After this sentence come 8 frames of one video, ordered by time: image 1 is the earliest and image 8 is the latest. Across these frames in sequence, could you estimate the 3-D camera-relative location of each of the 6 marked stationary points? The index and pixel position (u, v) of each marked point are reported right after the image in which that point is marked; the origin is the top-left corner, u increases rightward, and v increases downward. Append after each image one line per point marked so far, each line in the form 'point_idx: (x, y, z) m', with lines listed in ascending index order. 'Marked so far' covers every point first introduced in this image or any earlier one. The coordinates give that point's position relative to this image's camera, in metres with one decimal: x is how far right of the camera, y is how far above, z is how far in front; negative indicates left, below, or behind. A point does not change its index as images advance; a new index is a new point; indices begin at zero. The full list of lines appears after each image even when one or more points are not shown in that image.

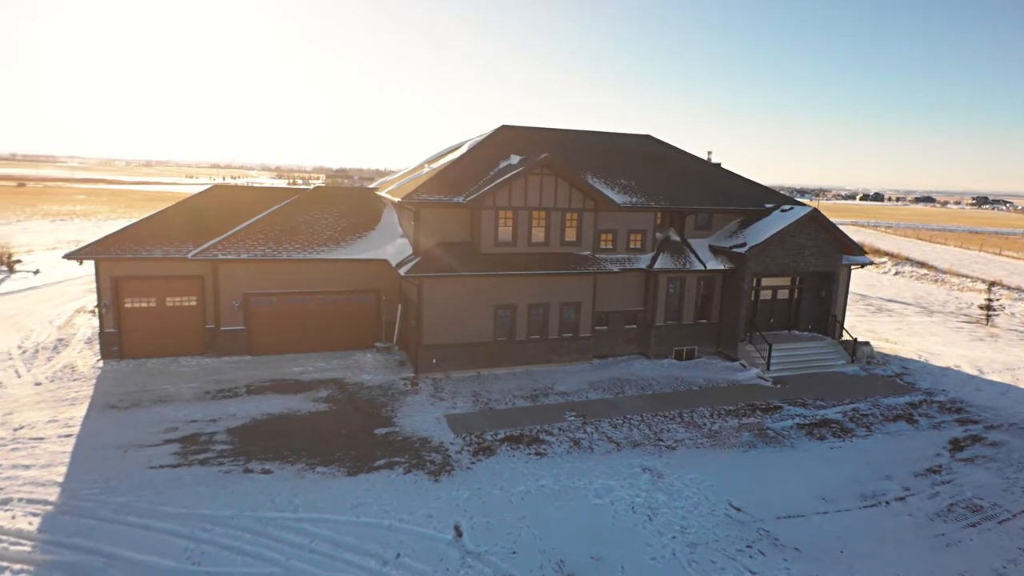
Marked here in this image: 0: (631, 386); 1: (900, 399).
0: (+3.8, -3.2, +18.3) m
1: (+12.4, -3.6, +18.1) m
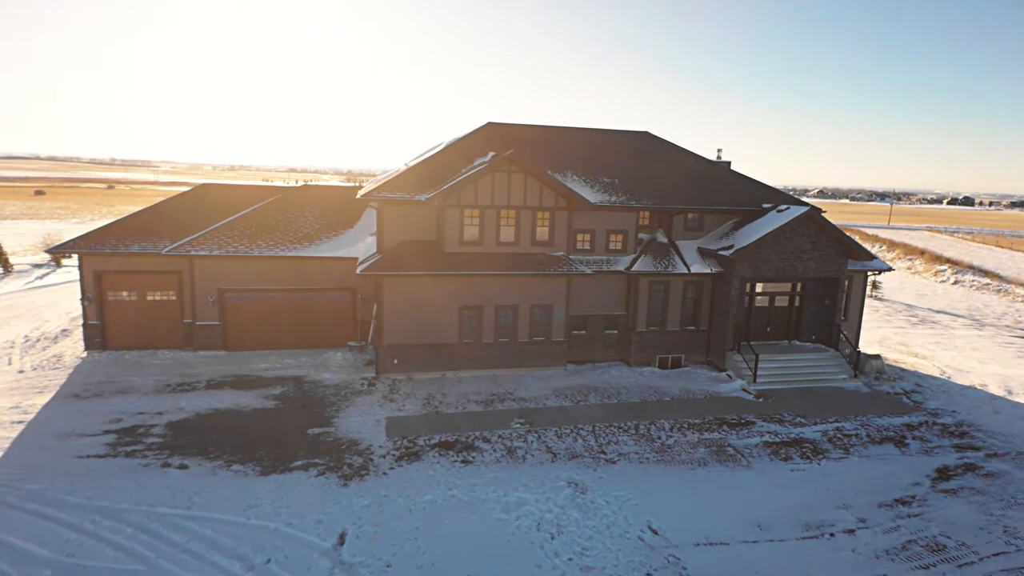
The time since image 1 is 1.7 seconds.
0: (+2.6, -3.3, +17.4) m
1: (+11.1, -3.8, +16.3) m
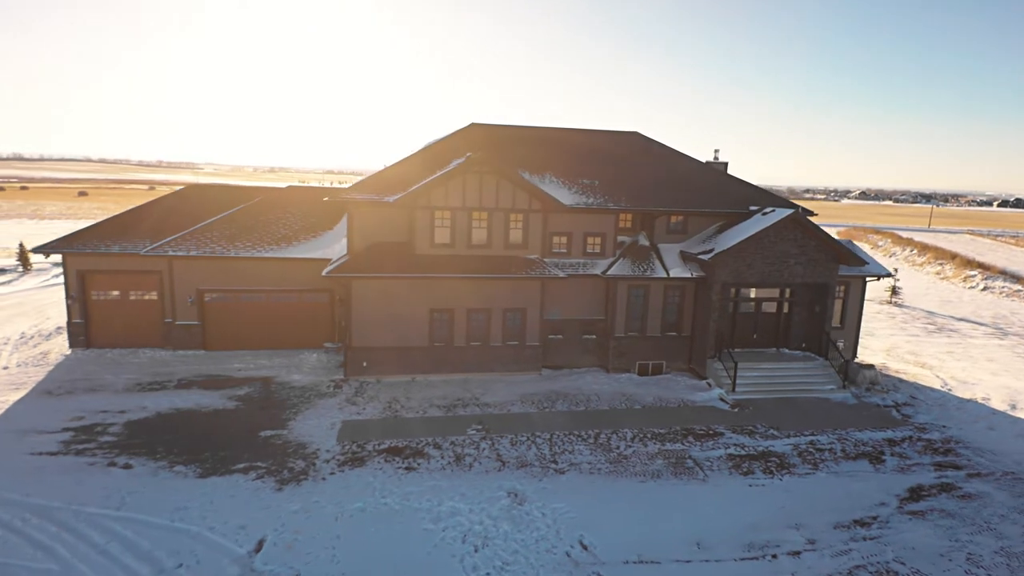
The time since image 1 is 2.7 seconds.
0: (+1.6, -3.4, +17.0) m
1: (+10.0, -4.0, +15.5) m
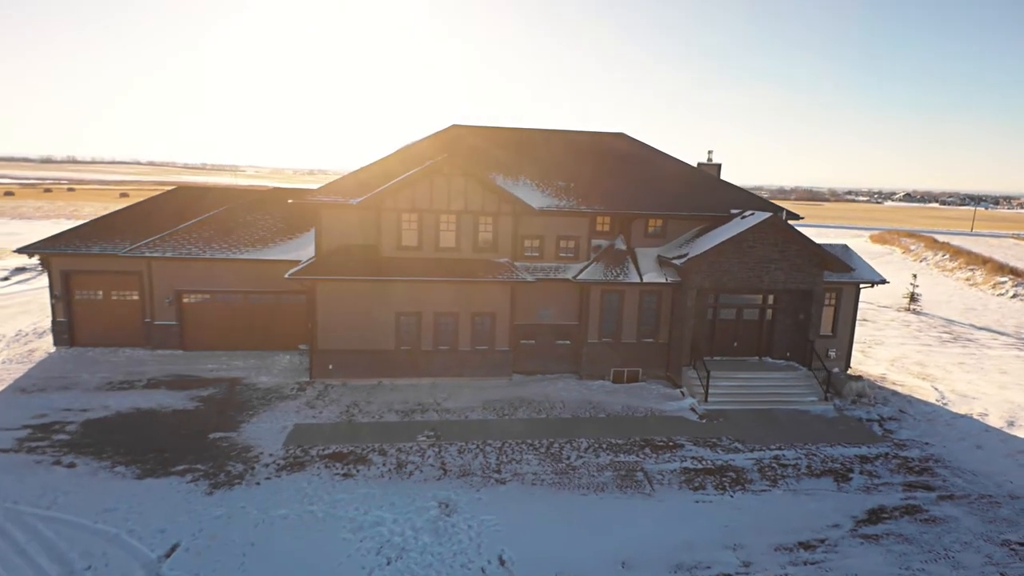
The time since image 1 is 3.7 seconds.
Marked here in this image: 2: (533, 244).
0: (+0.5, -3.5, +16.6) m
1: (+8.8, -4.2, +14.7) m
2: (+0.7, +1.5, +19.1) m
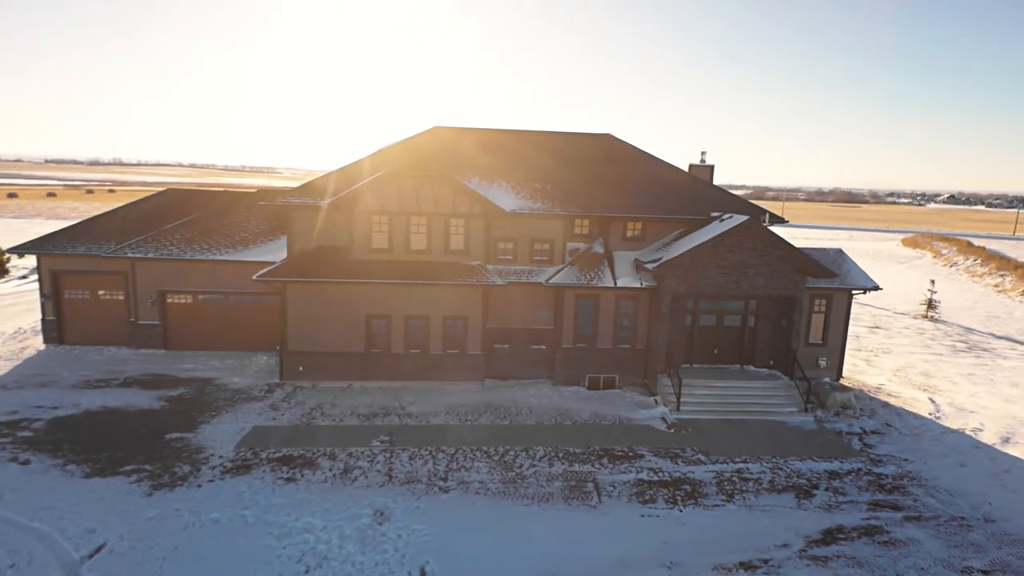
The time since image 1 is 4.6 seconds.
0: (-0.5, -3.6, +16.3) m
1: (+7.7, -4.4, +14.0) m
2: (-0.2, +1.4, +18.9) m
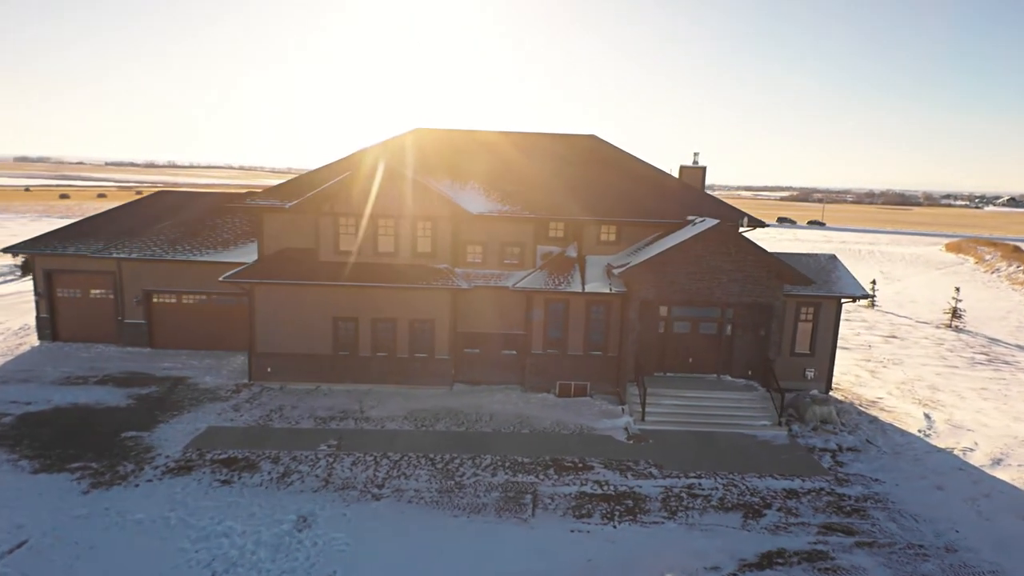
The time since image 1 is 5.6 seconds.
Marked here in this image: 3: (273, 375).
0: (-1.7, -3.7, +16.1) m
1: (+6.3, -4.6, +13.3) m
2: (-1.1, +1.2, +18.6) m
3: (-7.6, -2.8, +18.0) m
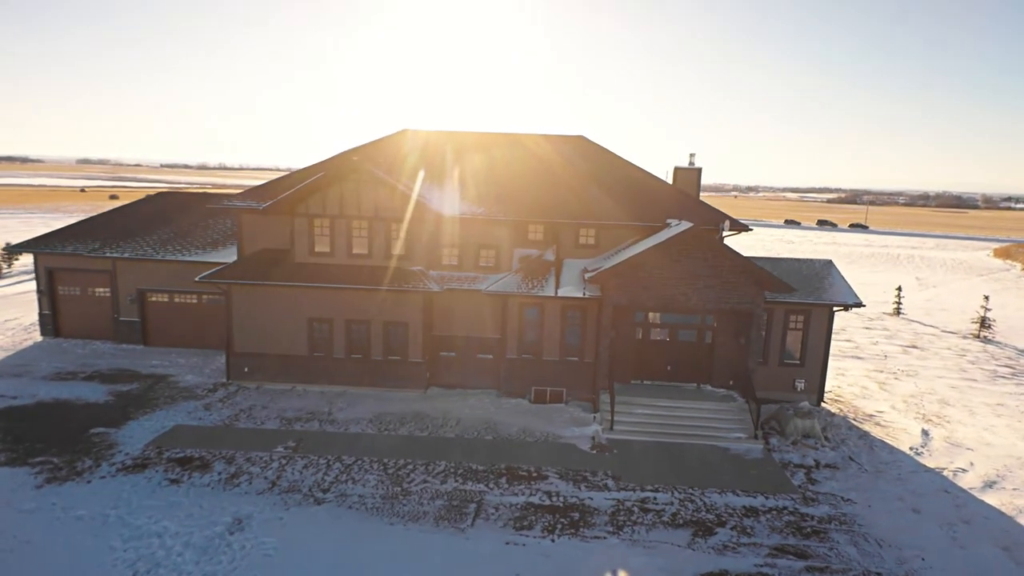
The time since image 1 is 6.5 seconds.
0: (-2.7, -3.8, +16.0) m
1: (+5.2, -4.7, +12.7) m
2: (-1.9, +1.1, +18.5) m
3: (-8.5, -2.8, +18.3) m
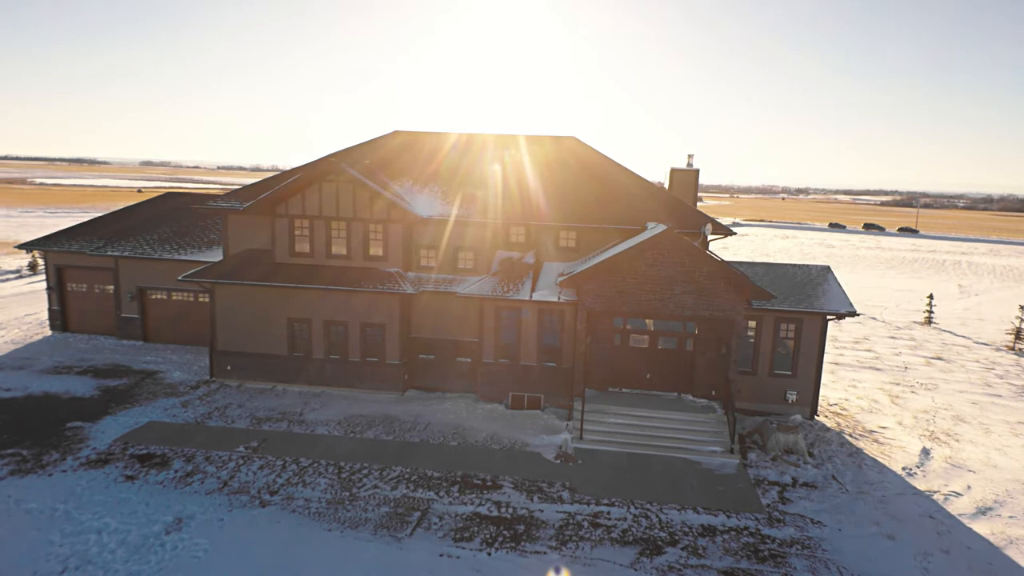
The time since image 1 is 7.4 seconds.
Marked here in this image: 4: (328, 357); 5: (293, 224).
0: (-3.5, -3.9, +15.9) m
1: (+4.1, -4.9, +12.1) m
2: (-2.5, +1.1, +18.3) m
3: (-9.2, -2.8, +18.5) m
4: (-5.9, -2.2, +18.2) m
5: (-6.9, +2.0, +18.2) m
